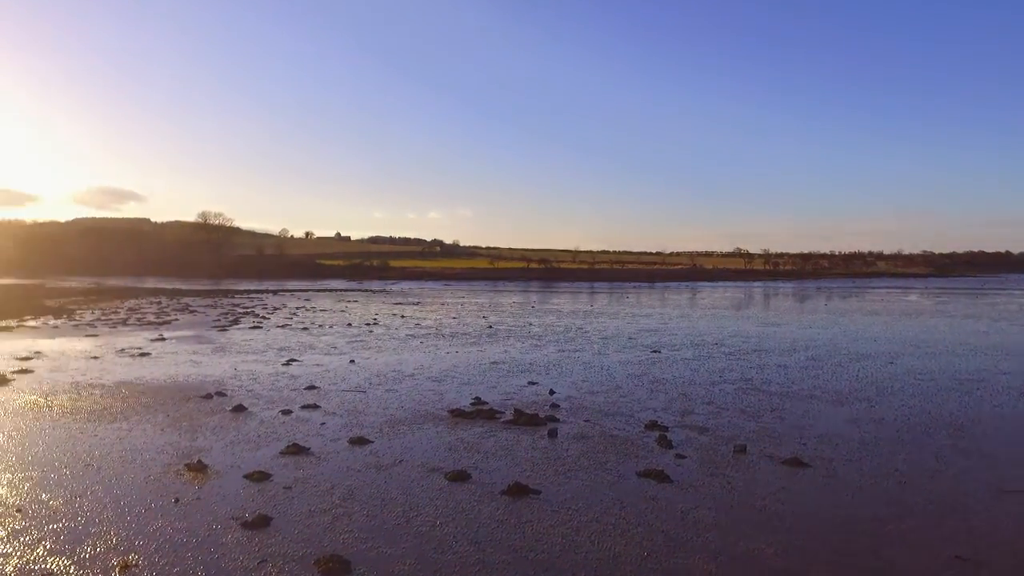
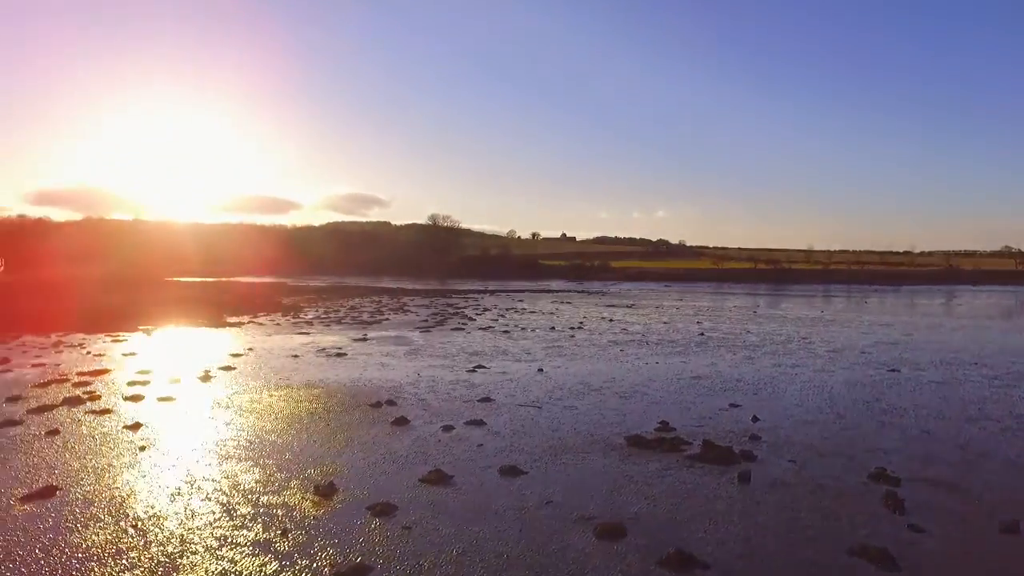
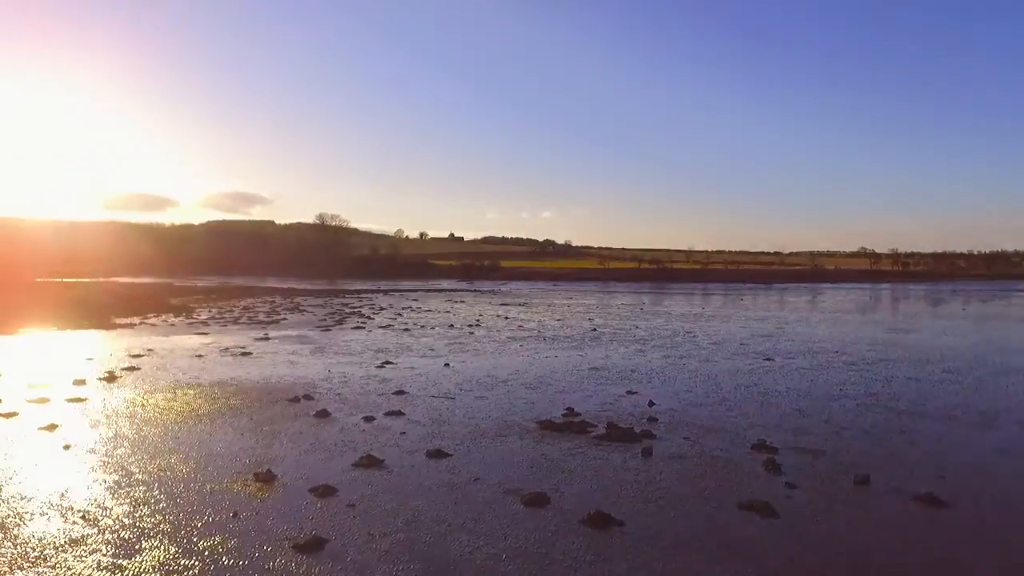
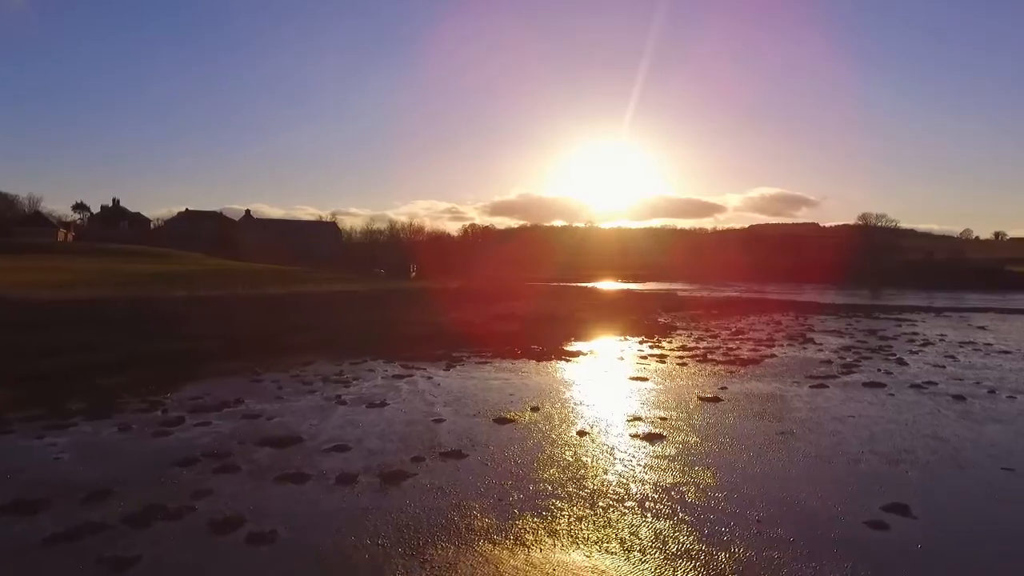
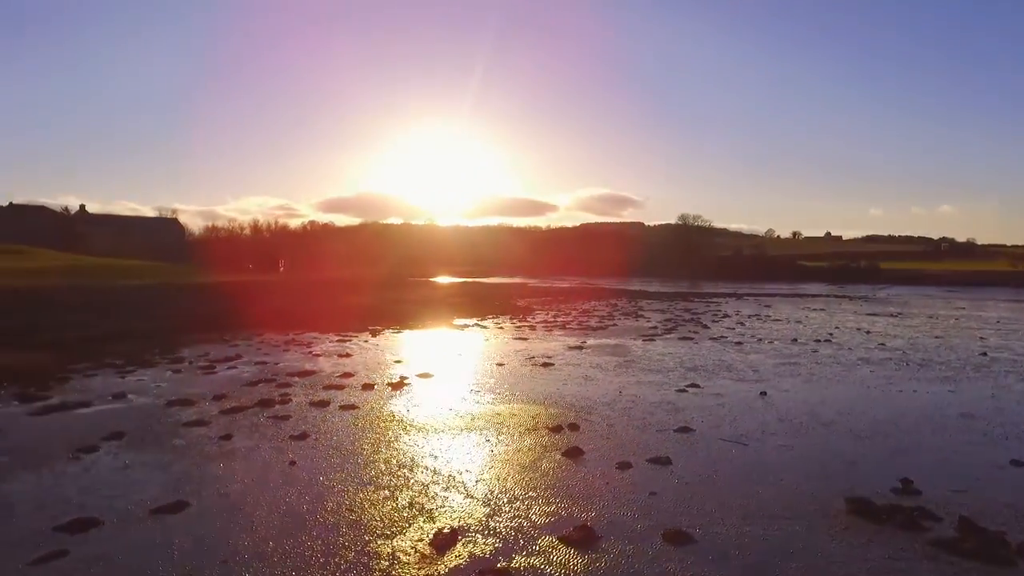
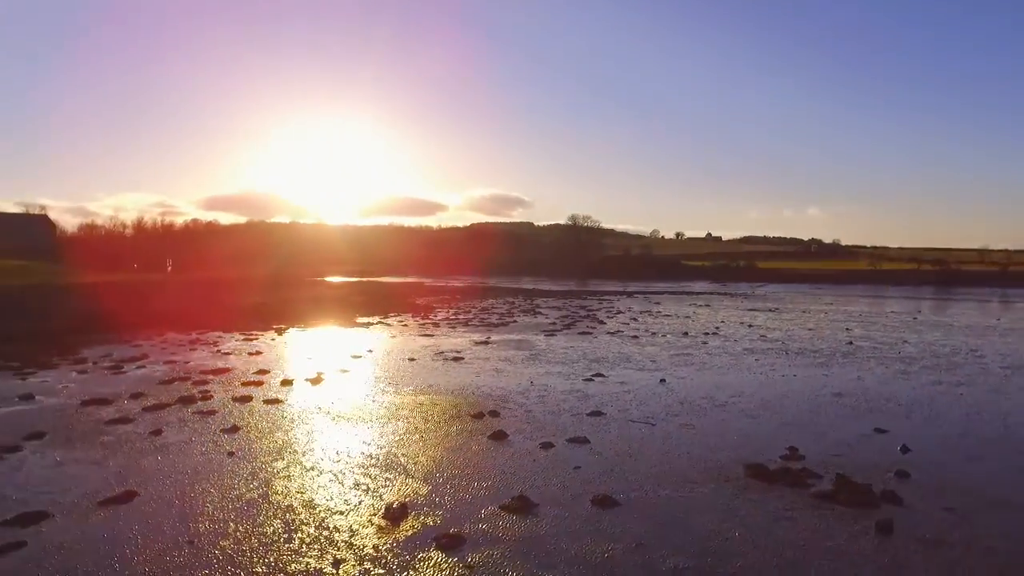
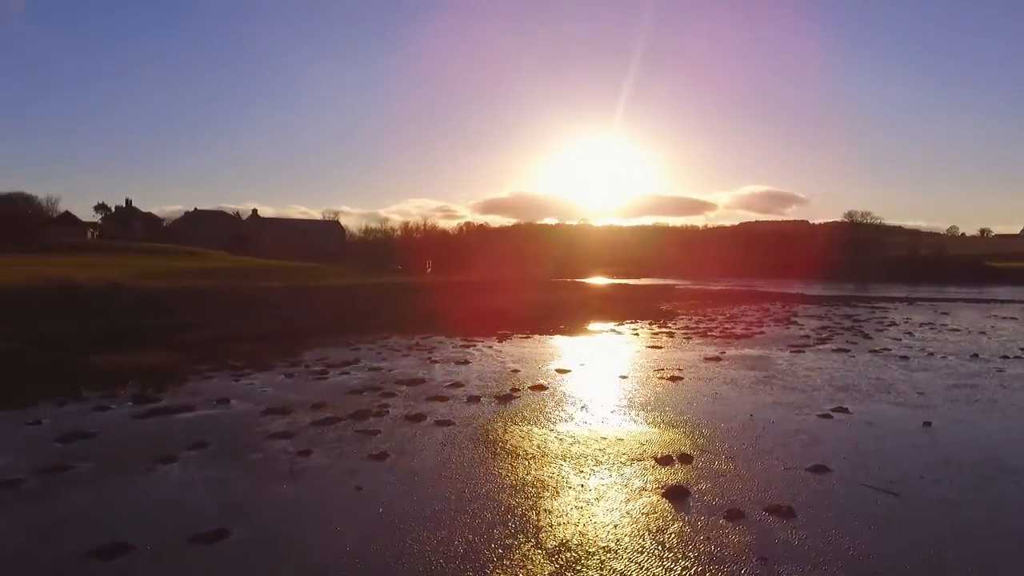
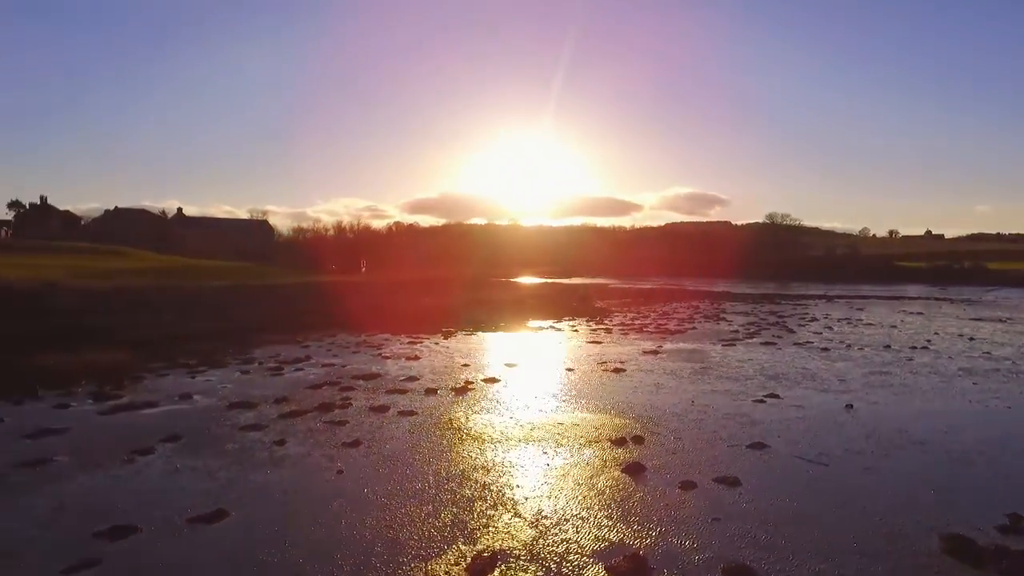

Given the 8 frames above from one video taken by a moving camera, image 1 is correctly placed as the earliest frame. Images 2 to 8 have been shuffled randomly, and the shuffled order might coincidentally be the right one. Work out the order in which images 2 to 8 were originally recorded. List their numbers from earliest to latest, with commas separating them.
3, 2, 6, 5, 8, 7, 4
